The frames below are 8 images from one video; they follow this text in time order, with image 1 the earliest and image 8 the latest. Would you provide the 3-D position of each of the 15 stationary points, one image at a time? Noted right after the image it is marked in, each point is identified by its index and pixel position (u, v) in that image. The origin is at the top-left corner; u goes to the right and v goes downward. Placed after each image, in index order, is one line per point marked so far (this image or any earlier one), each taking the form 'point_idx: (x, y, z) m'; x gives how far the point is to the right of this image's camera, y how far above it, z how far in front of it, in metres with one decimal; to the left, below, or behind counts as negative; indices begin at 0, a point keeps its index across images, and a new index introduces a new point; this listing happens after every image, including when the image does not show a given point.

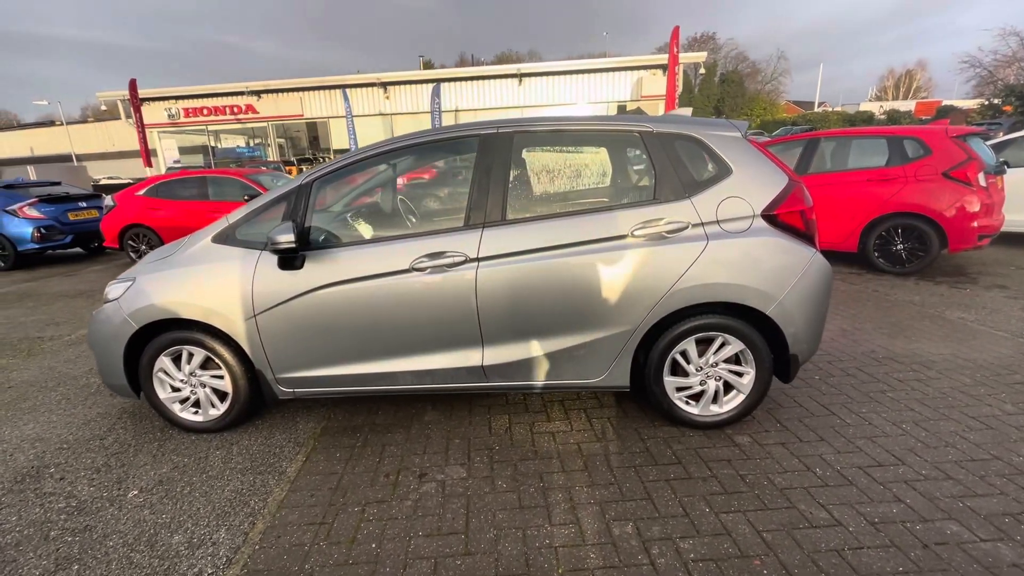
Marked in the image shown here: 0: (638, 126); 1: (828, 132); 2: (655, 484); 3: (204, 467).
0: (+0.7, +1.0, +2.8) m
1: (+4.6, +2.3, +6.9) m
2: (+0.7, -1.0, +2.4) m
3: (-1.8, -1.0, +2.7) m
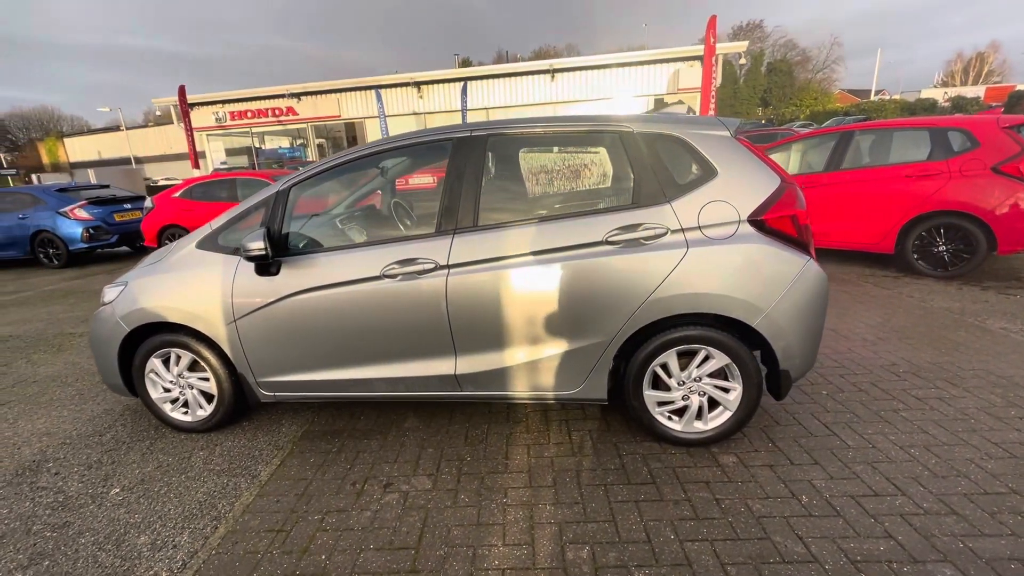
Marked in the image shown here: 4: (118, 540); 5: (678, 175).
0: (+0.6, +0.9, +2.7) m
1: (+4.8, +2.2, +6.5) m
2: (+0.5, -1.0, +2.3) m
3: (-1.9, -1.1, +2.8) m
4: (-1.9, -1.2, +2.2) m
5: (+0.9, +0.6, +2.5) m
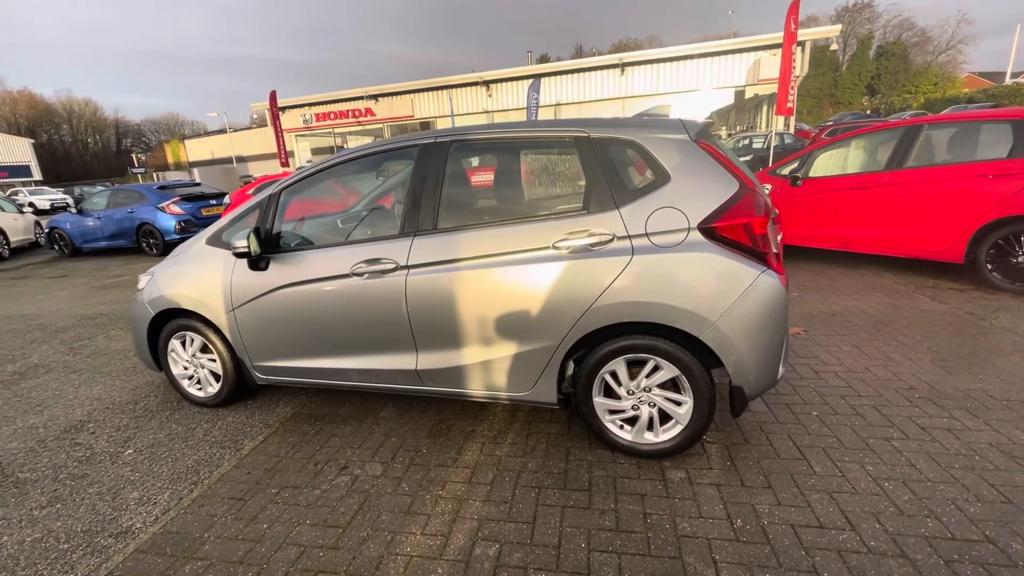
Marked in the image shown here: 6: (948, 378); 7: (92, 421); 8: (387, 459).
0: (+0.3, +0.9, +2.6) m
1: (+5.1, +2.1, +5.8) m
2: (+0.2, -1.1, +2.3) m
3: (-2.2, -1.0, +3.2) m
4: (-2.2, -1.1, +2.6) m
5: (+0.6, +0.6, +2.5) m
6: (+3.1, -0.6, +3.3) m
7: (-3.1, -1.0, +3.5) m
8: (-0.7, -1.0, +2.8) m
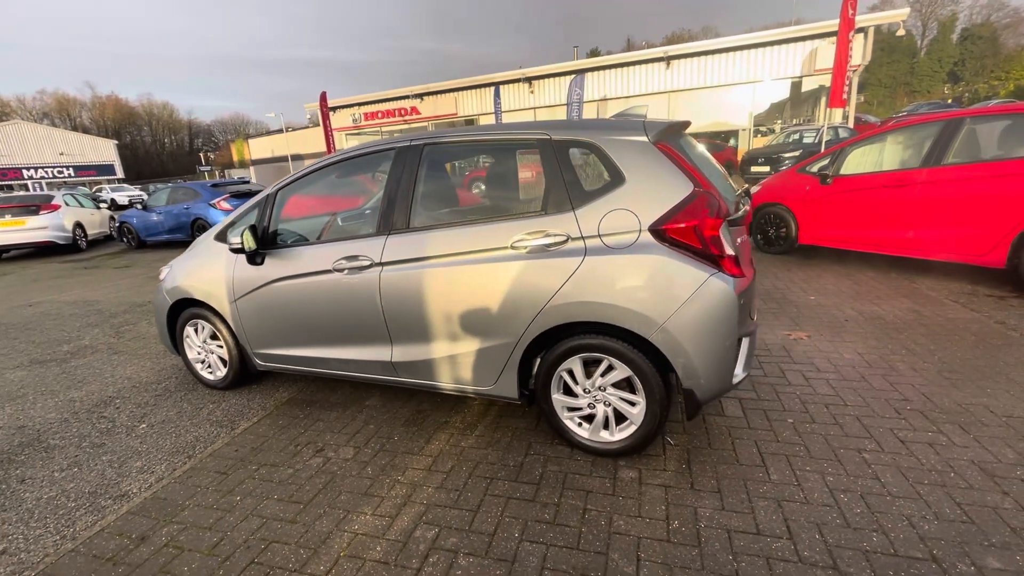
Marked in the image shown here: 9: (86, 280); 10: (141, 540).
0: (+0.1, +0.9, +2.7) m
1: (+5.2, +2.0, +5.3) m
2: (-0.1, -1.1, +2.4) m
3: (-2.3, -0.9, +3.5) m
4: (-2.4, -1.1, +3.0) m
5: (+0.4, +0.6, +2.5) m
6: (+2.9, -0.7, +3.1) m
7: (-3.2, -0.9, +3.9) m
8: (-0.9, -1.0, +3.0) m
9: (-8.2, +0.2, +9.1) m
10: (-1.8, -1.2, +2.3) m
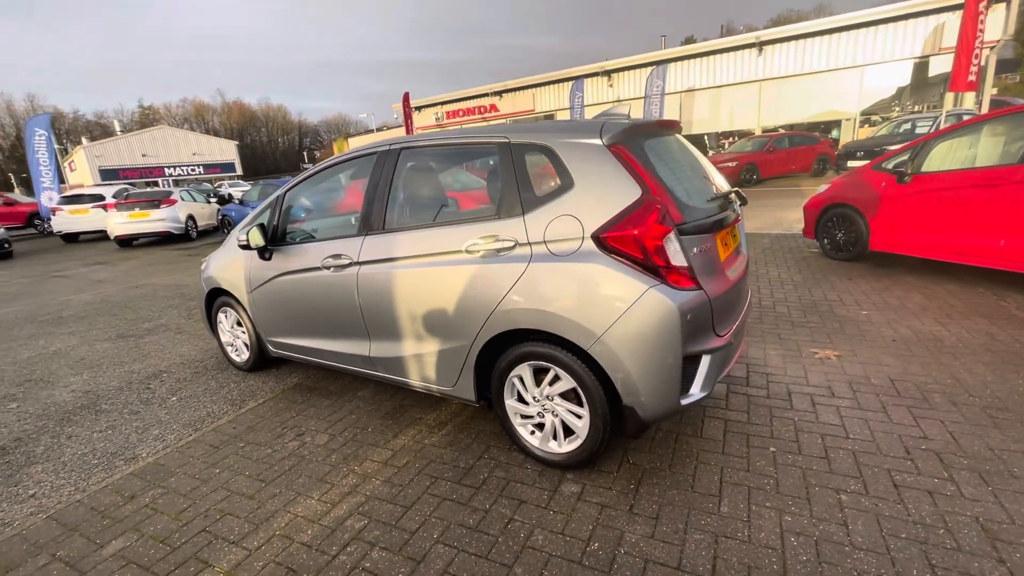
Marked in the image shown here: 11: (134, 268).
0: (-0.1, +0.9, +2.7) m
1: (+5.4, +1.8, +4.4) m
2: (-0.4, -1.1, +2.4) m
3: (-2.5, -0.9, +3.9) m
4: (-2.6, -1.0, +3.4) m
5: (+0.1, +0.5, +2.5) m
6: (+2.7, -0.8, +2.7) m
7: (-3.2, -0.8, +4.4) m
8: (-1.2, -1.0, +3.1) m
9: (-7.2, +0.5, +10.4) m
10: (-2.1, -1.2, +2.6) m
11: (-8.5, +0.4, +10.7) m
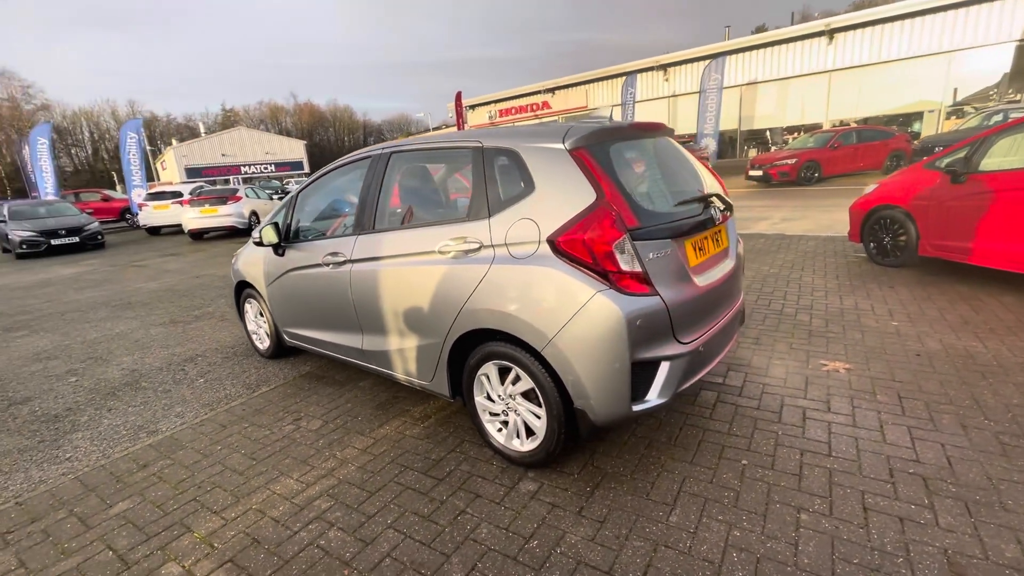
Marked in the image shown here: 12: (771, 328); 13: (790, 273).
0: (-0.2, +0.9, +2.8) m
1: (+5.5, +1.7, +3.8) m
2: (-0.6, -1.1, +2.6) m
3: (-2.5, -0.8, +4.3) m
4: (-2.7, -0.9, +3.8) m
5: (0.0, +0.5, +2.5) m
6: (+2.5, -0.9, +2.4) m
7: (-3.2, -0.7, +4.9) m
8: (-1.3, -0.9, +3.4) m
9: (-6.4, +0.7, +11.3) m
10: (-2.3, -1.1, +2.9) m
11: (-7.7, +0.7, +11.7) m
12: (+2.4, -0.4, +4.4) m
13: (+3.7, +0.2, +6.3) m
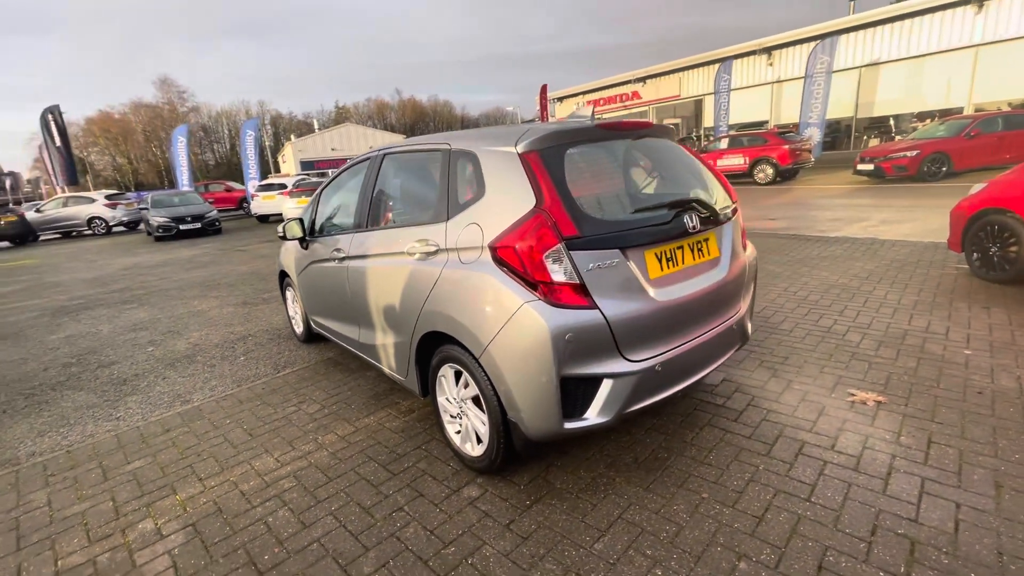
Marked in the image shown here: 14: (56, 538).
0: (-0.4, +0.9, +2.8) m
1: (+5.4, +1.4, +2.7) m
2: (-0.9, -1.1, +2.7) m
3: (-2.4, -0.7, +4.7) m
4: (-2.7, -0.8, +4.3) m
5: (-0.3, +0.5, +2.5) m
6: (+2.1, -1.0, +2.0) m
7: (-3.0, -0.5, +5.4) m
8: (-1.4, -0.9, +3.6) m
9: (-4.9, +1.1, +12.3) m
10: (-2.5, -1.0, +3.4) m
11: (-6.1, +1.1, +12.9) m
12: (+2.5, -0.5, +3.9) m
13: (+4.1, 0.0, +5.5) m
14: (-2.3, -1.3, +2.4) m
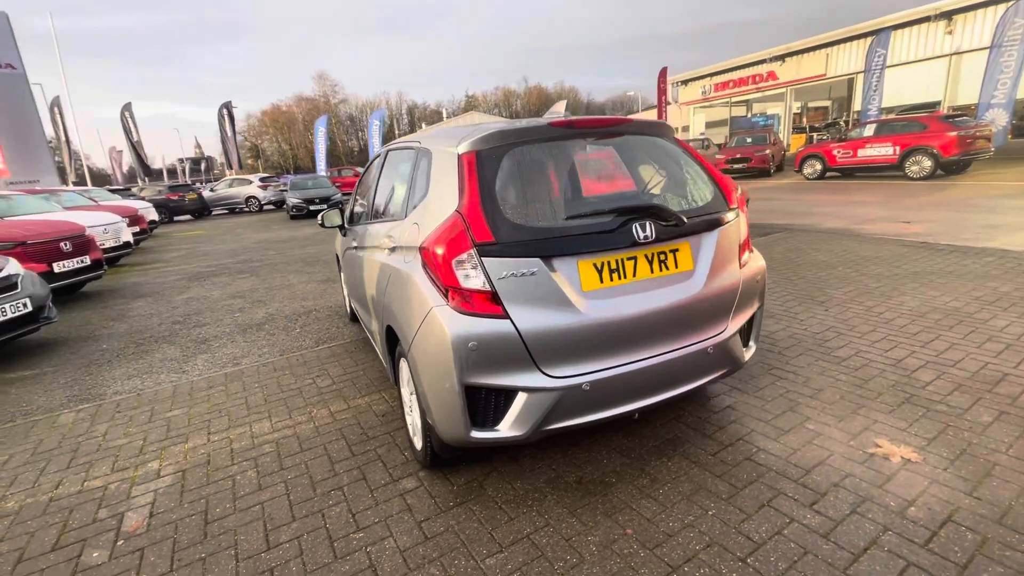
0: (-0.5, +0.9, +2.8) m
1: (+5.1, +1.0, +1.4) m
2: (-1.2, -1.0, +2.9) m
3: (-2.1, -0.5, +5.2) m
4: (-2.5, -0.6, +4.9) m
5: (-0.5, +0.5, +2.5) m
6: (+1.6, -1.2, +1.5) m
7: (-2.5, -0.3, +6.1) m
8: (-1.4, -0.8, +3.9) m
9: (-2.6, +1.6, +13.1) m
10: (-2.5, -0.8, +4.0) m
11: (-3.6, +1.7, +14.0) m
12: (+2.4, -0.6, +3.3) m
13: (+4.4, -0.2, +4.4) m
14: (-2.6, -1.1, +3.0) m
